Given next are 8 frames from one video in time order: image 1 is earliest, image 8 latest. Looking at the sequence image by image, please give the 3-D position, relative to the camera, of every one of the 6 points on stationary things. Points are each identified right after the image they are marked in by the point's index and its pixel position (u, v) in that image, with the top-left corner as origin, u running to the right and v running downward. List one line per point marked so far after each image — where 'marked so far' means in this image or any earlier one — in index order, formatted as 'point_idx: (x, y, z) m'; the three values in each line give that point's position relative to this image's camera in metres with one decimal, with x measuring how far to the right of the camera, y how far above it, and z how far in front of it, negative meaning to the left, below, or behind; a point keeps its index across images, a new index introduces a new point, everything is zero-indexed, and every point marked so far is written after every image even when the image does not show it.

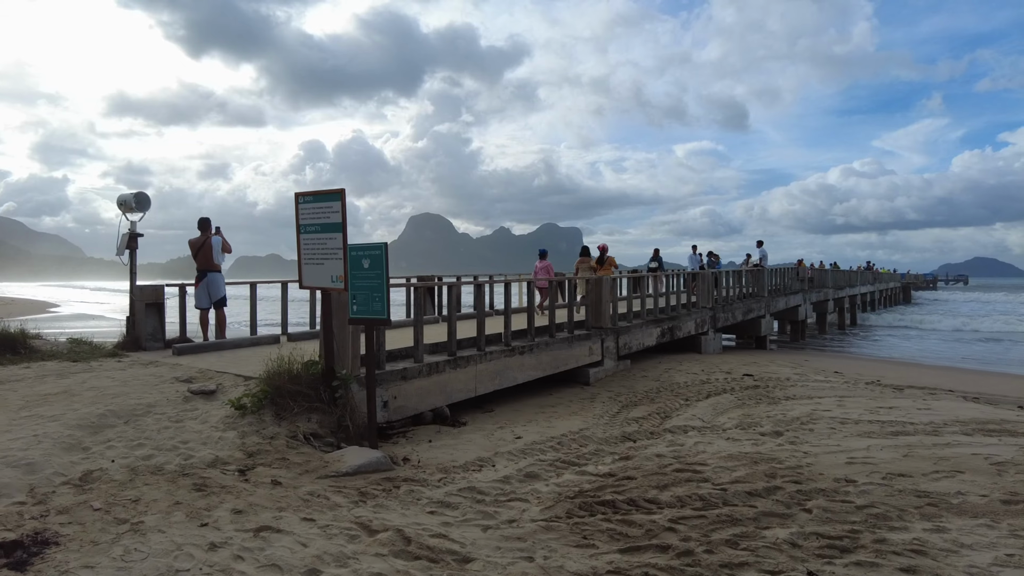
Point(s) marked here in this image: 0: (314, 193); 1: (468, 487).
0: (-1.8, +0.8, +5.5) m
1: (-0.3, -1.4, +4.5) m
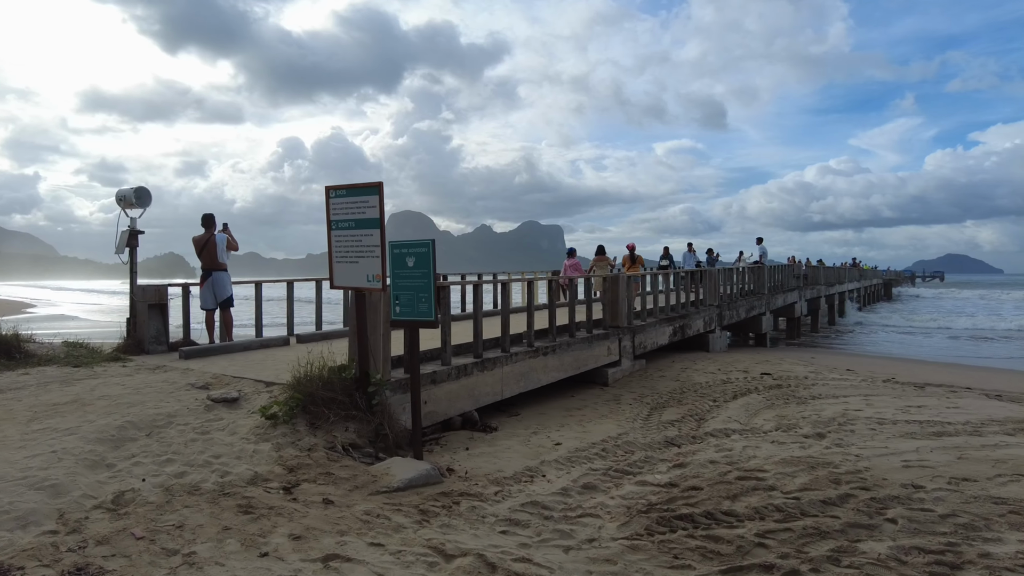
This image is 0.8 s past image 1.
0: (-1.4, +0.8, +5.1) m
1: (+0.1, -1.4, +4.2) m
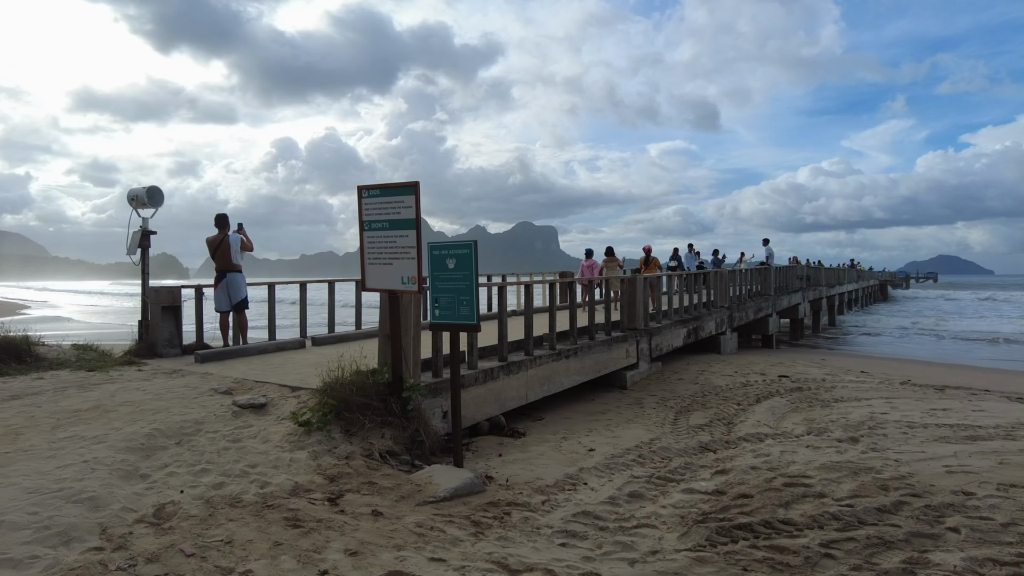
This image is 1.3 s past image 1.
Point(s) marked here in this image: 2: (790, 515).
0: (-1.0, +0.8, +5.0) m
1: (+0.5, -1.5, +4.0) m
2: (+1.8, -1.5, +4.1) m
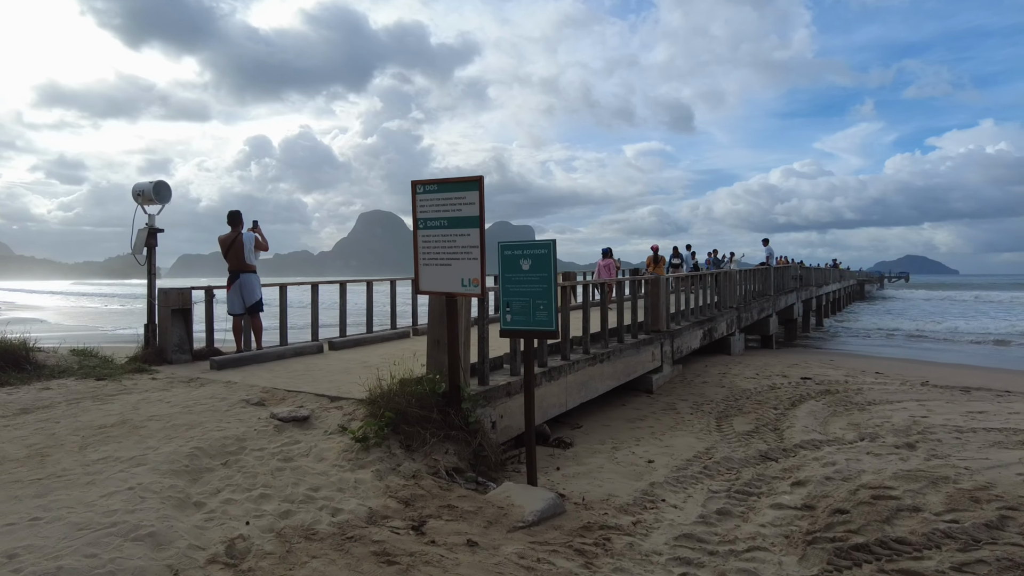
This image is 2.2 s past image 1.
0: (-0.5, +0.8, +4.6) m
1: (+1.0, -1.5, +3.7) m
2: (+2.4, -1.5, +3.8) m
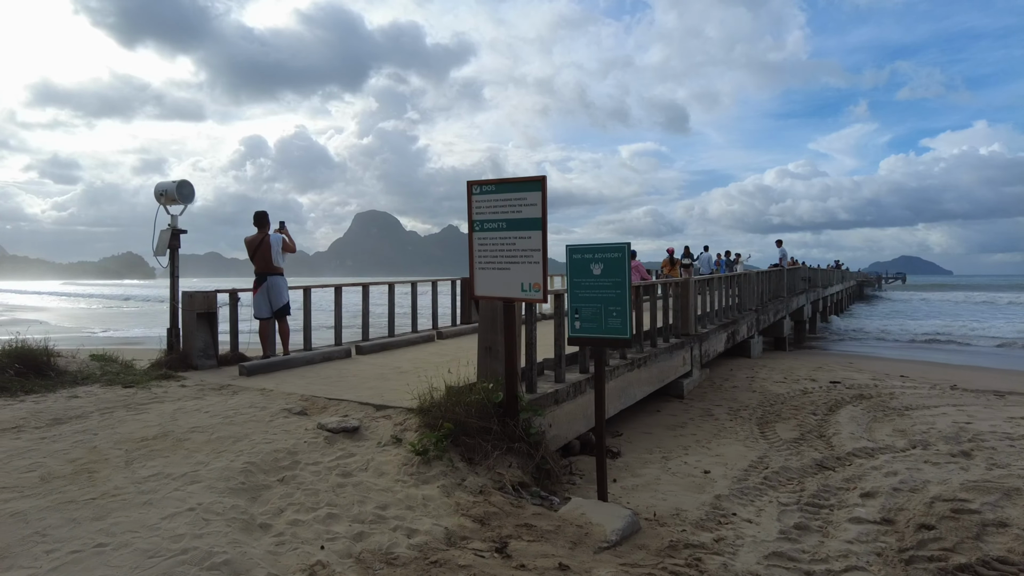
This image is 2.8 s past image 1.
0: (-0.1, +0.8, +4.4) m
1: (+1.5, -1.5, +3.5) m
2: (+2.8, -1.5, +3.6) m
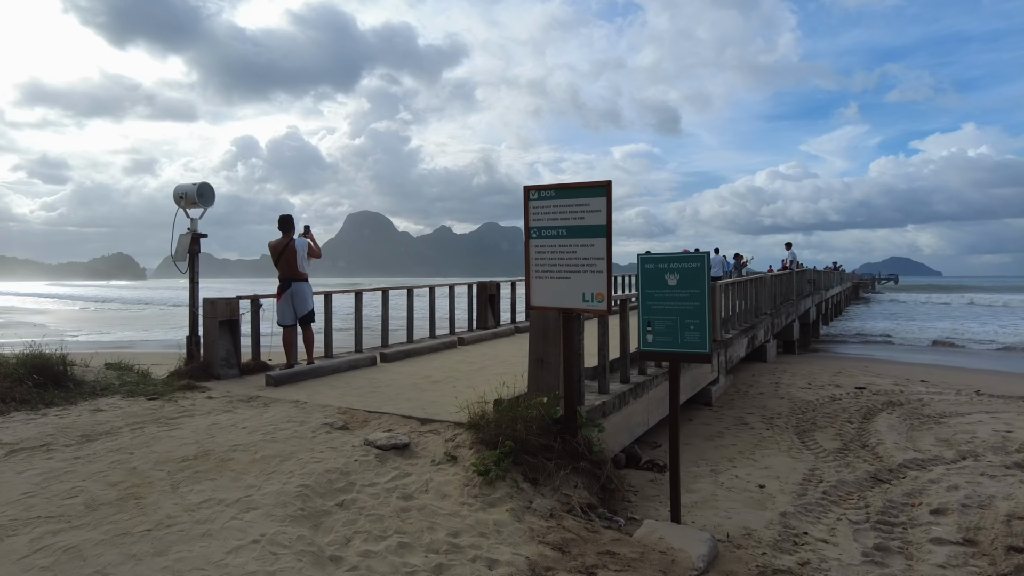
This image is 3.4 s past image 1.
0: (+0.3, +0.7, +4.2) m
1: (+1.9, -1.6, +3.3) m
2: (+3.3, -1.6, +3.4) m
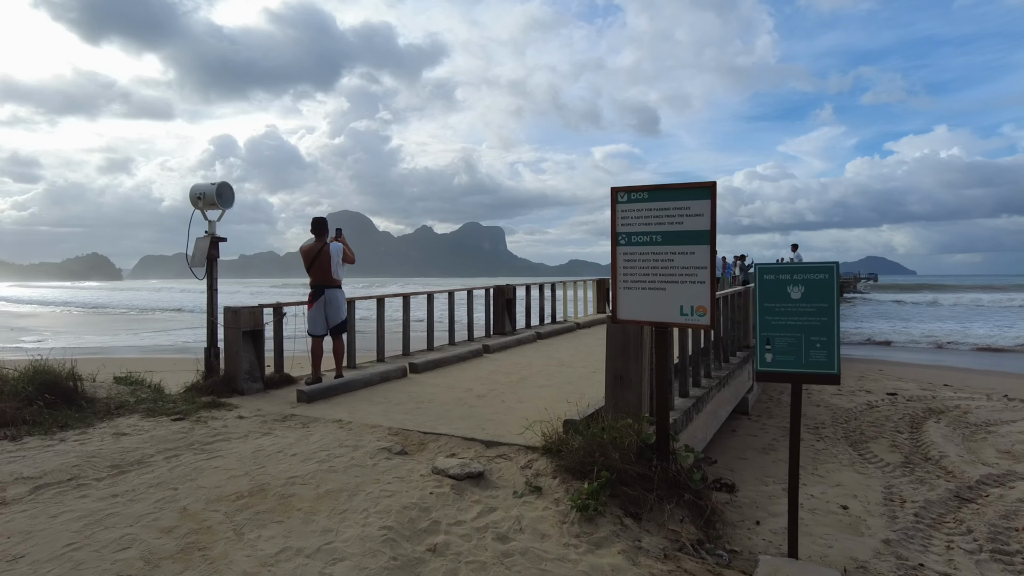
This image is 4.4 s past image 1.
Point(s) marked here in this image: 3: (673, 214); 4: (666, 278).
0: (+0.9, +0.6, +3.8) m
1: (+2.5, -1.6, +3.0) m
2: (+3.8, -1.7, +3.1) m
3: (+1.0, +0.5, +3.8) m
4: (+1.0, +0.1, +3.8) m
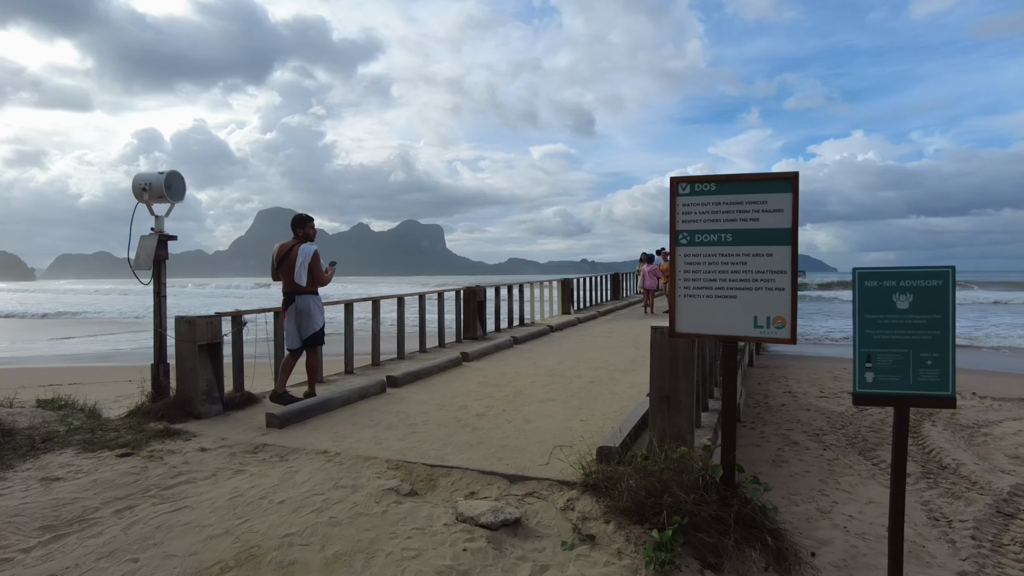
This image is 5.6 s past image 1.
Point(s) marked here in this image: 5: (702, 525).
0: (+1.1, +0.6, +3.2) m
1: (+2.8, -1.7, +2.5) m
2: (+4.1, -1.7, +2.9) m
3: (+1.2, +0.4, +3.2) m
4: (+1.2, 0.0, +3.3) m
5: (+0.9, -1.2, +3.1) m
